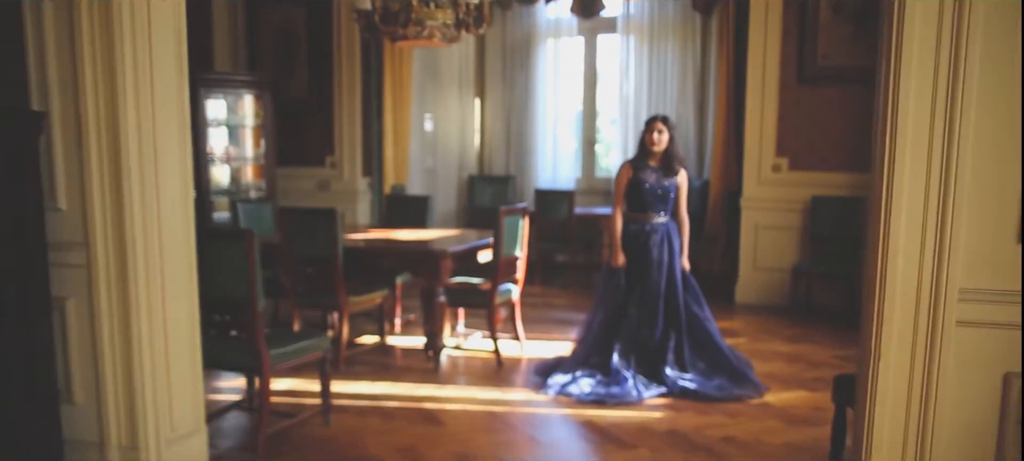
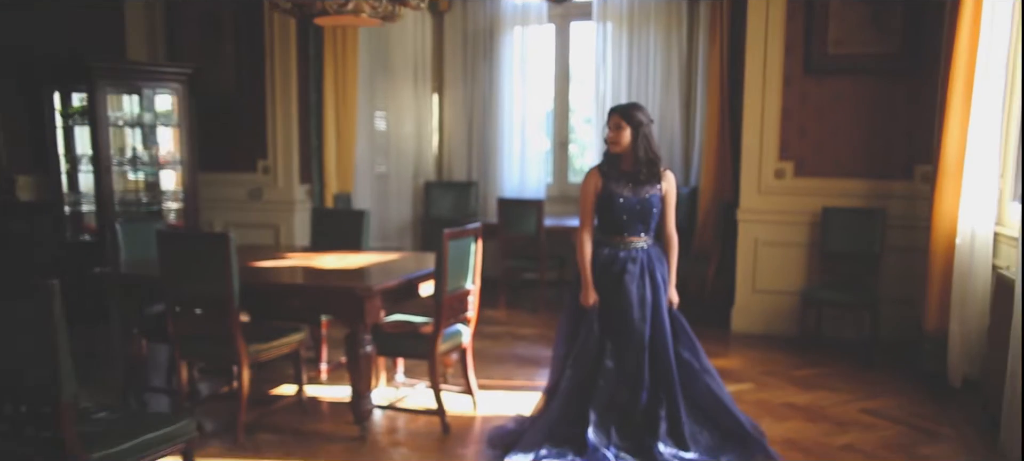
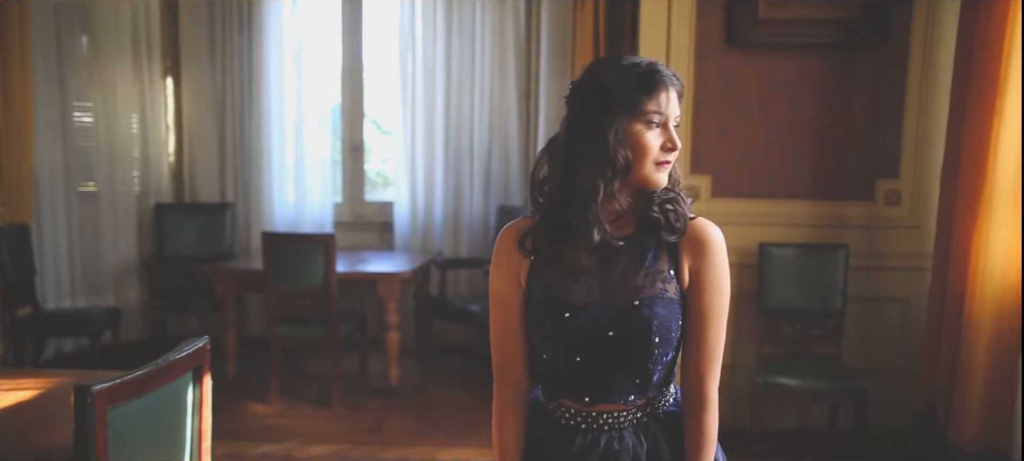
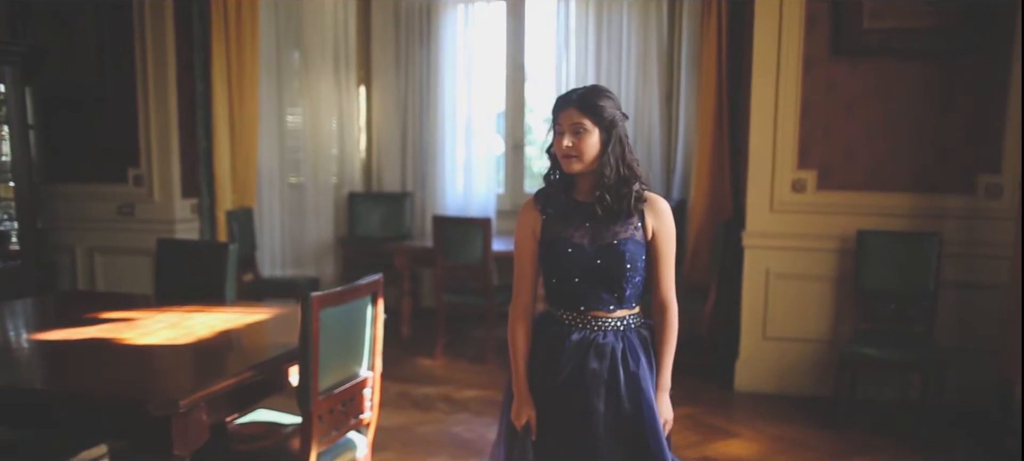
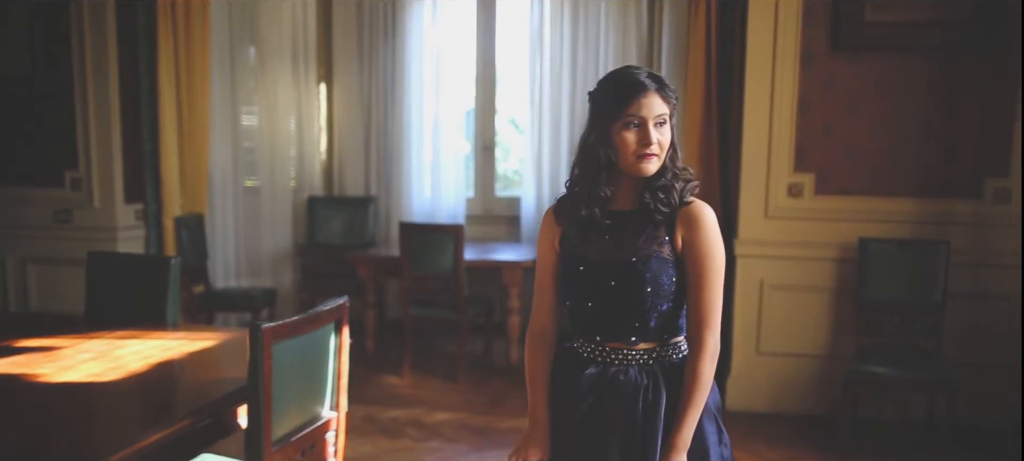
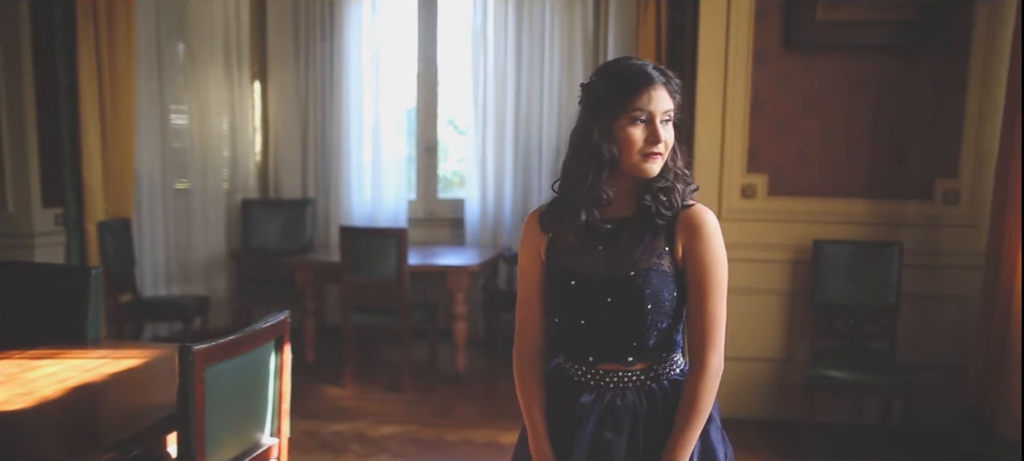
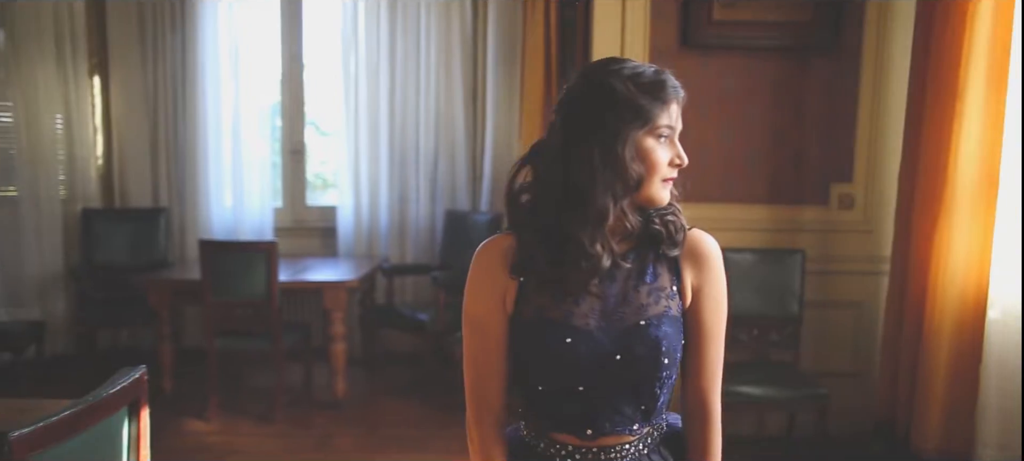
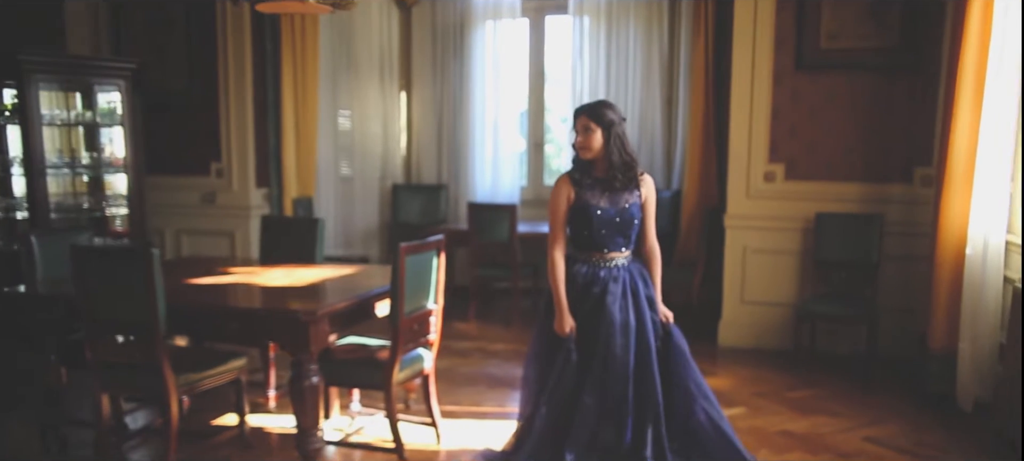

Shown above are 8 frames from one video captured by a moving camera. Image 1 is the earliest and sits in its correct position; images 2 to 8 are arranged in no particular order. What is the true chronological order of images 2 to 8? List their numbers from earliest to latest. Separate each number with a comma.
2, 8, 4, 5, 6, 3, 7
